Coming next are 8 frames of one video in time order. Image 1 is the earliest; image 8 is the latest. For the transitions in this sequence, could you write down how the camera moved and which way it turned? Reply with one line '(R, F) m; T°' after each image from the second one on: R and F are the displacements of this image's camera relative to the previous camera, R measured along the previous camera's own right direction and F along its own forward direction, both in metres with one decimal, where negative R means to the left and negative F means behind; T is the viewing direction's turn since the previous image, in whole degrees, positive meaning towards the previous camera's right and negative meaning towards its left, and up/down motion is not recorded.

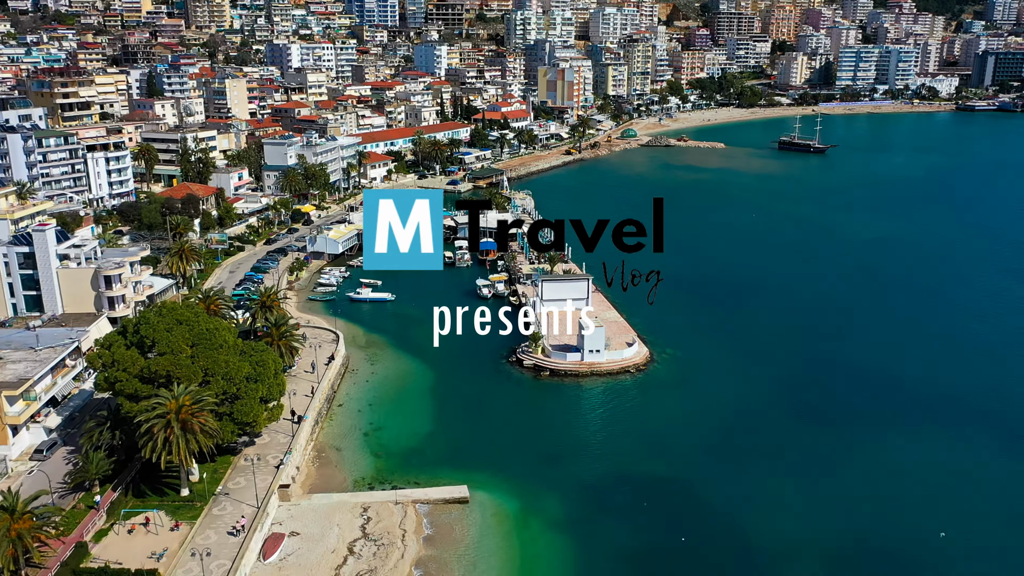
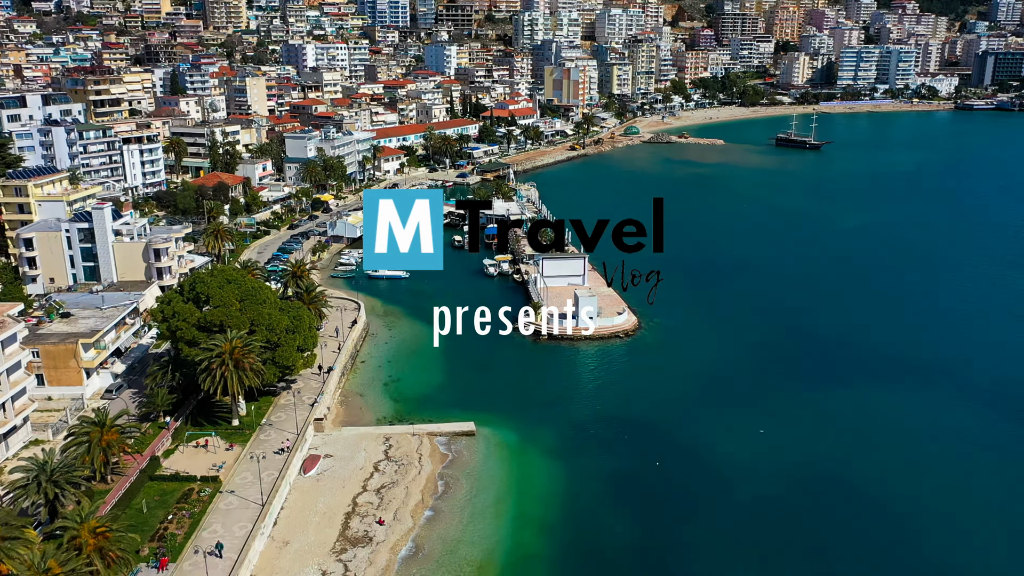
(+0.4, -6.6) m; -1°
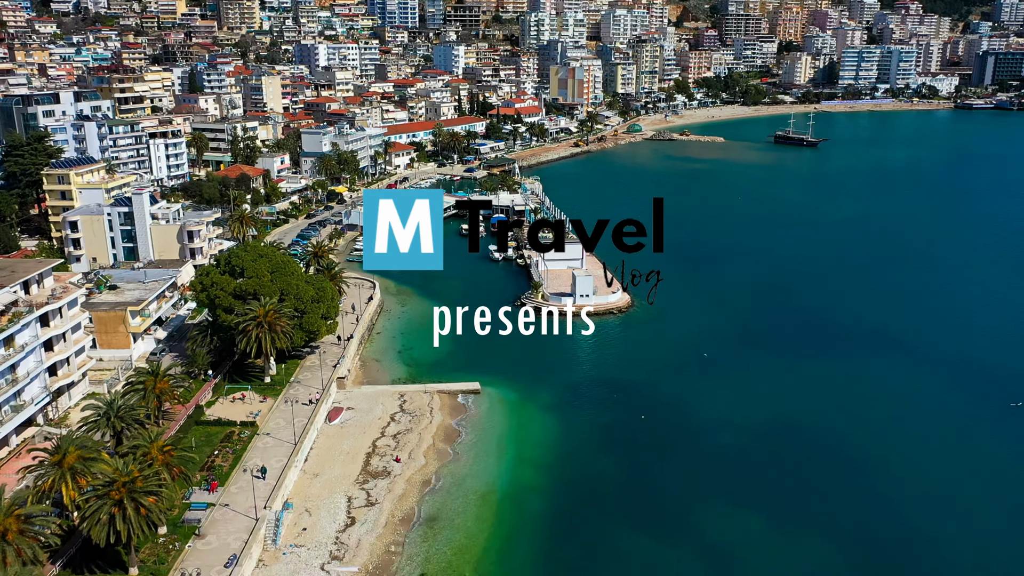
(+0.3, -5.3) m; 0°
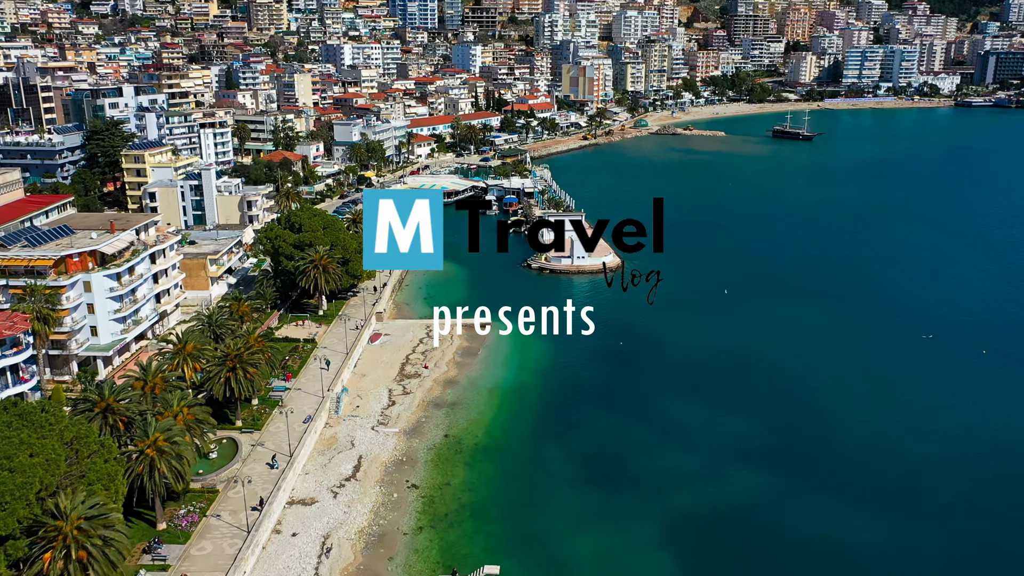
(+0.8, -11.8) m; -1°
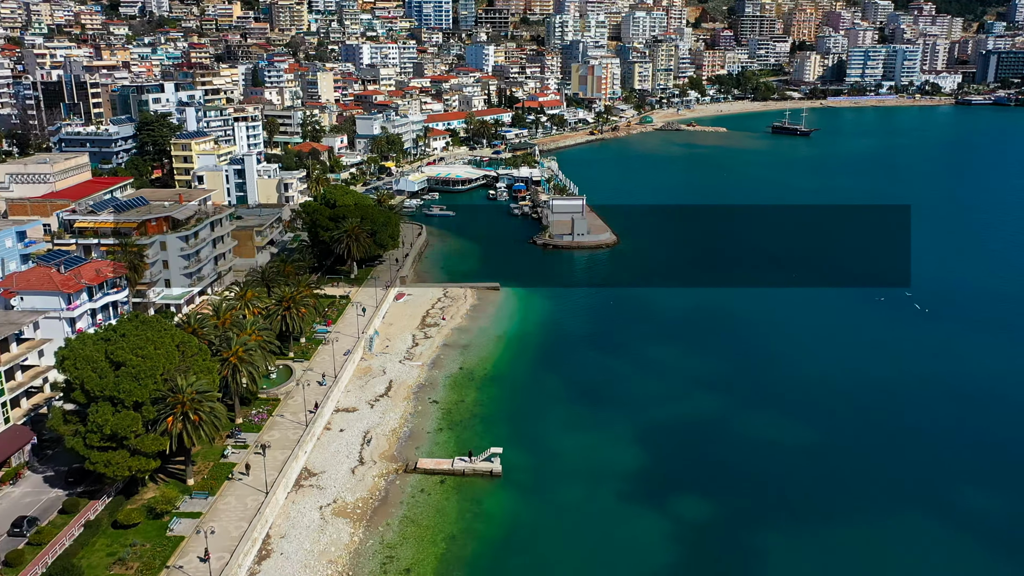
(+0.6, -9.3) m; -1°
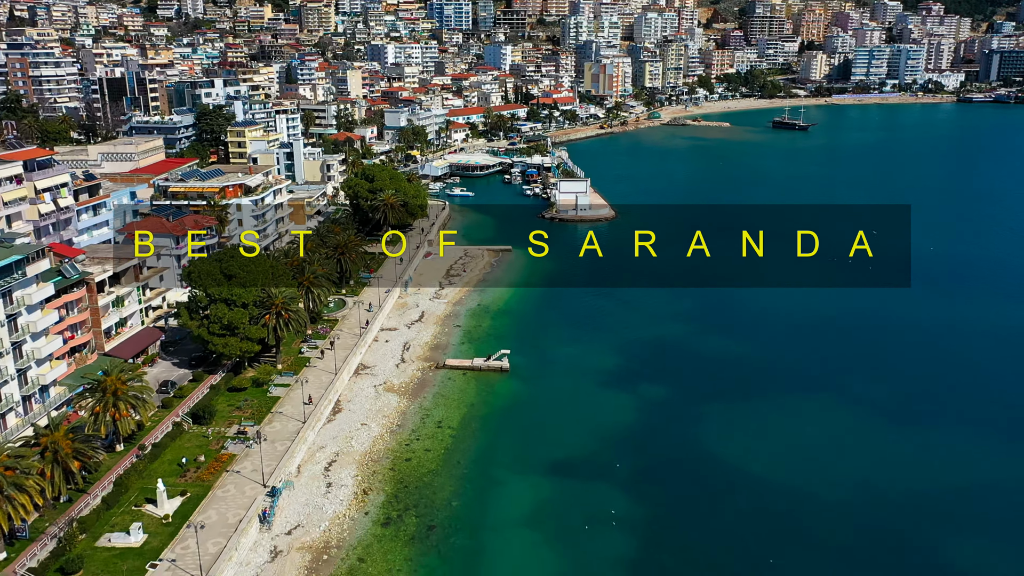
(+0.8, -13.1) m; -1°
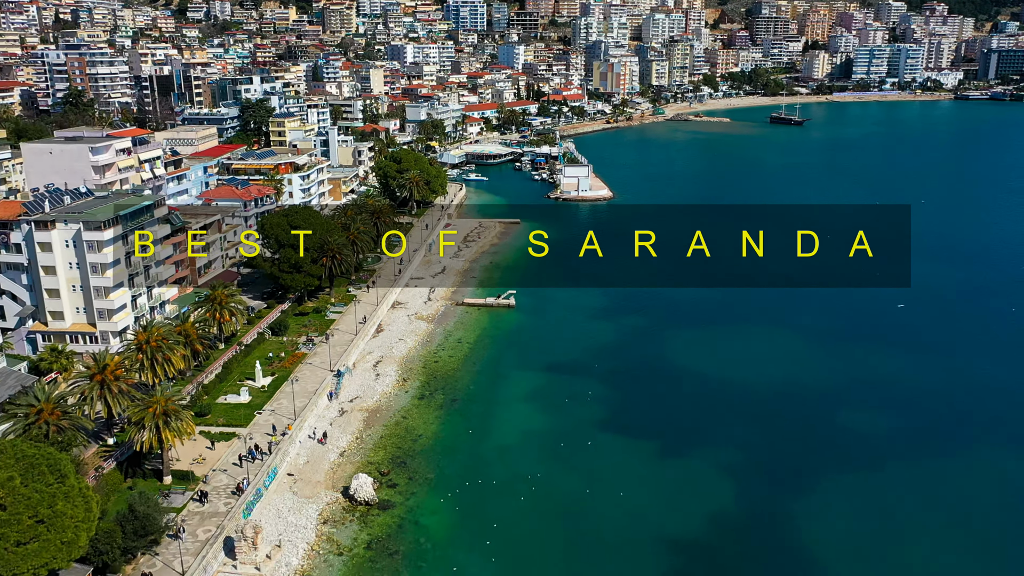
(+0.7, -13.0) m; -1°
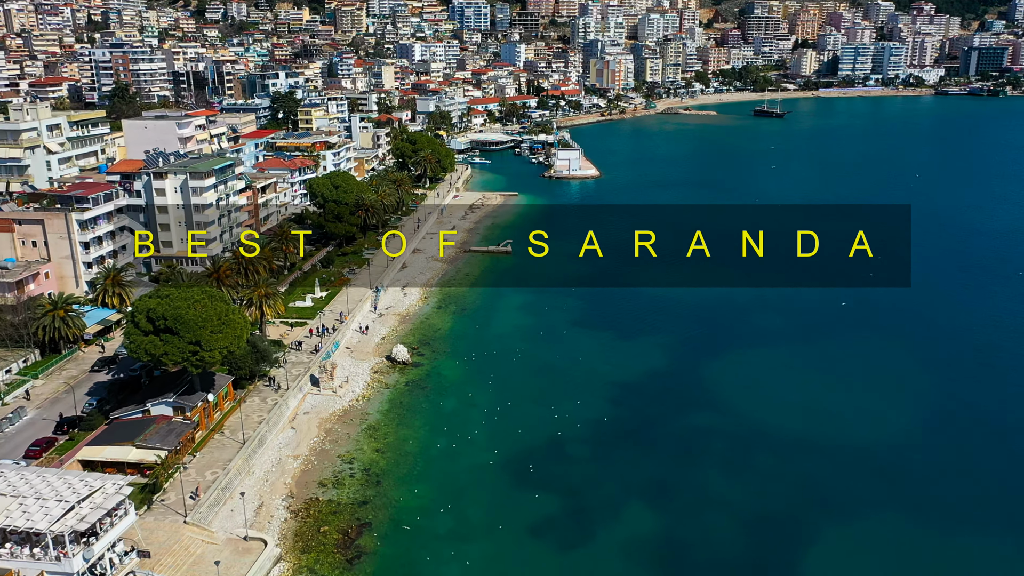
(+0.6, -16.2) m; 0°
